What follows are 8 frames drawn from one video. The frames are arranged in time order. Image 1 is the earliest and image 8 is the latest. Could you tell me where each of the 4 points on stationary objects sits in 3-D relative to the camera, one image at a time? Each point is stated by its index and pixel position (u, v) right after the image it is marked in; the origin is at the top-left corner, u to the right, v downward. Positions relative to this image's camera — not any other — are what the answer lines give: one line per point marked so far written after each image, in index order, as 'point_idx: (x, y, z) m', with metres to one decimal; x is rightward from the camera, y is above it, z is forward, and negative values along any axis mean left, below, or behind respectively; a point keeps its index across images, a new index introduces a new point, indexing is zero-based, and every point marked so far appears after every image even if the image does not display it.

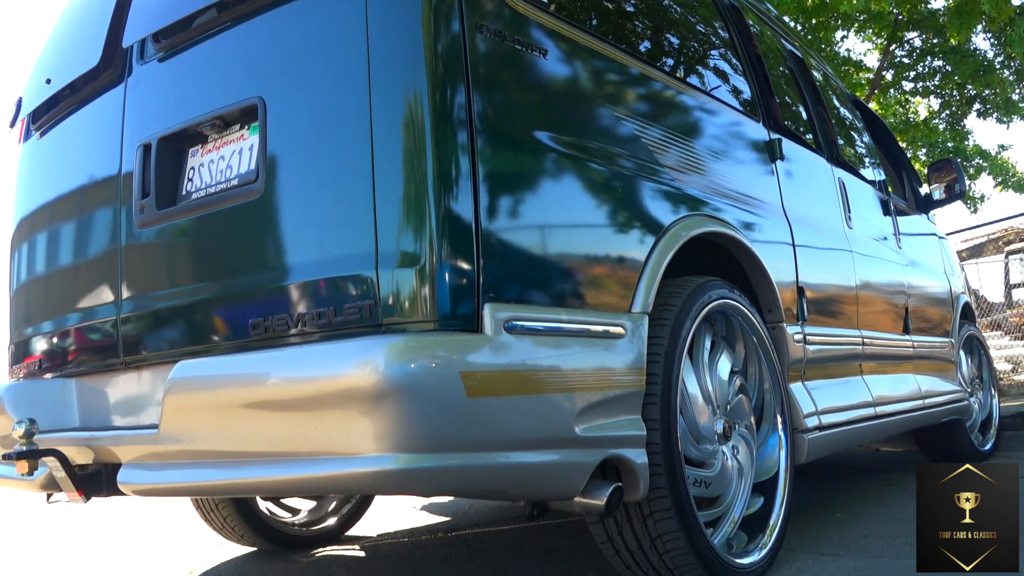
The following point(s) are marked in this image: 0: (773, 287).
0: (+1.0, 0.0, +3.1) m
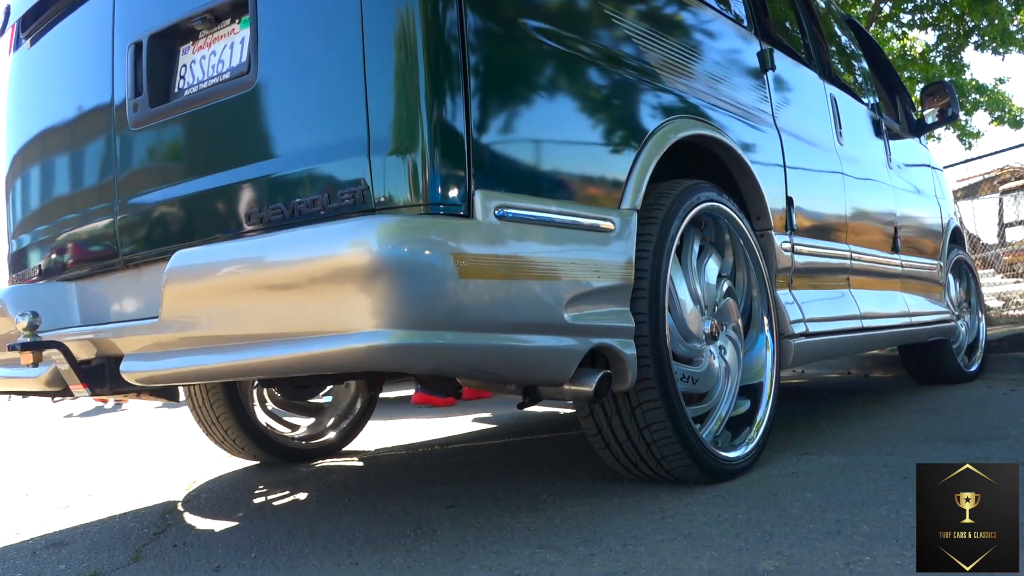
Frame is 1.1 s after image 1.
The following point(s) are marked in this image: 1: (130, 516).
0: (+0.9, +0.4, +3.2) m
1: (-1.3, -0.8, +2.9) m
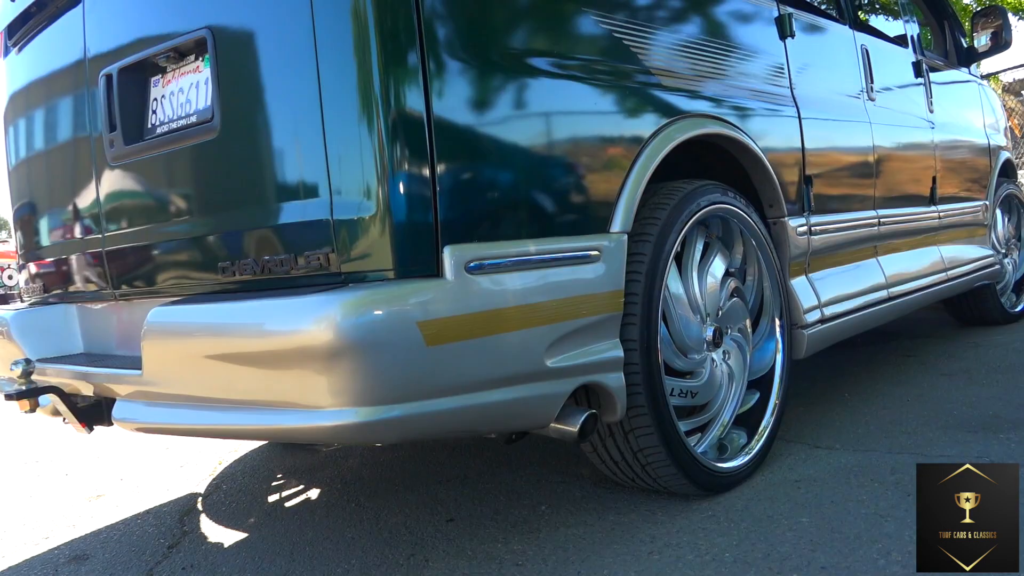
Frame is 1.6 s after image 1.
0: (+0.9, +0.4, +3.0) m
1: (-1.3, -0.8, +3.0) m
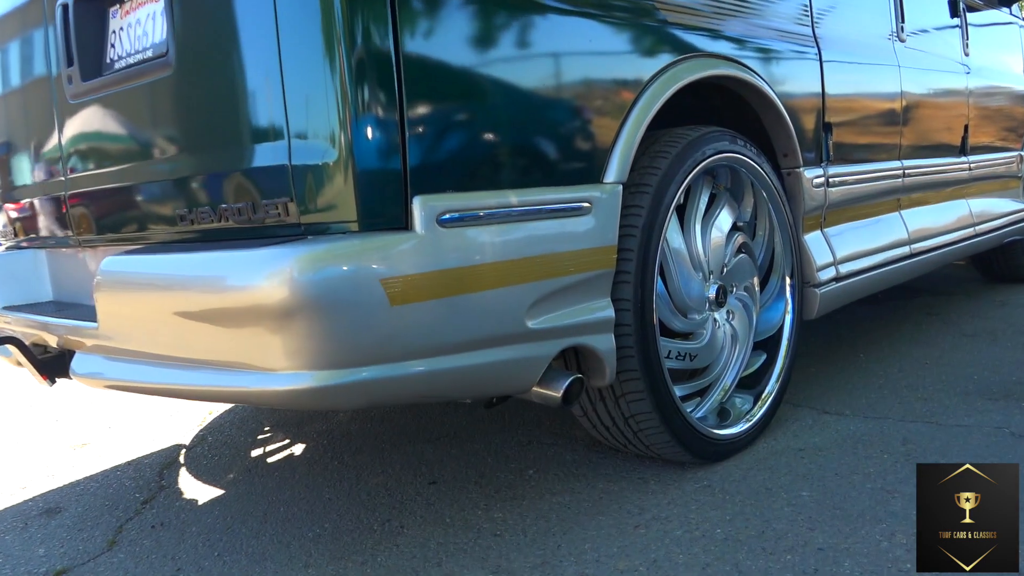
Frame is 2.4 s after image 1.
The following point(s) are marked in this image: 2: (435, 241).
0: (+0.9, +0.5, +2.8) m
1: (-1.4, -0.6, +3.0) m
2: (-0.2, +0.1, +1.8) m
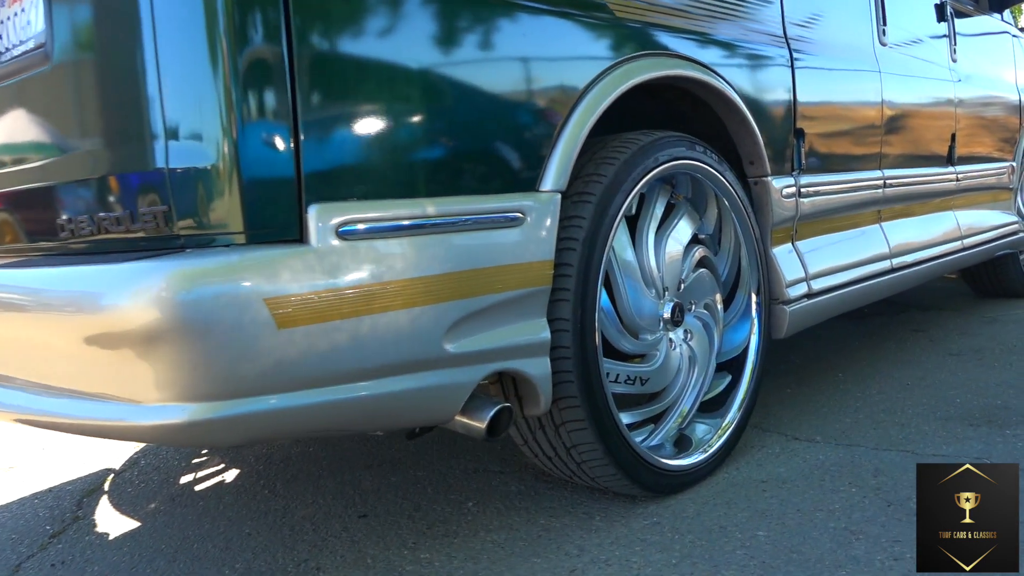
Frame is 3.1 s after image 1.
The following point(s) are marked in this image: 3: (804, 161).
0: (+0.7, +0.5, +2.6) m
1: (-1.5, -0.7, +2.8) m
2: (-0.3, +0.1, +1.6) m
3: (+1.0, +0.4, +2.9) m
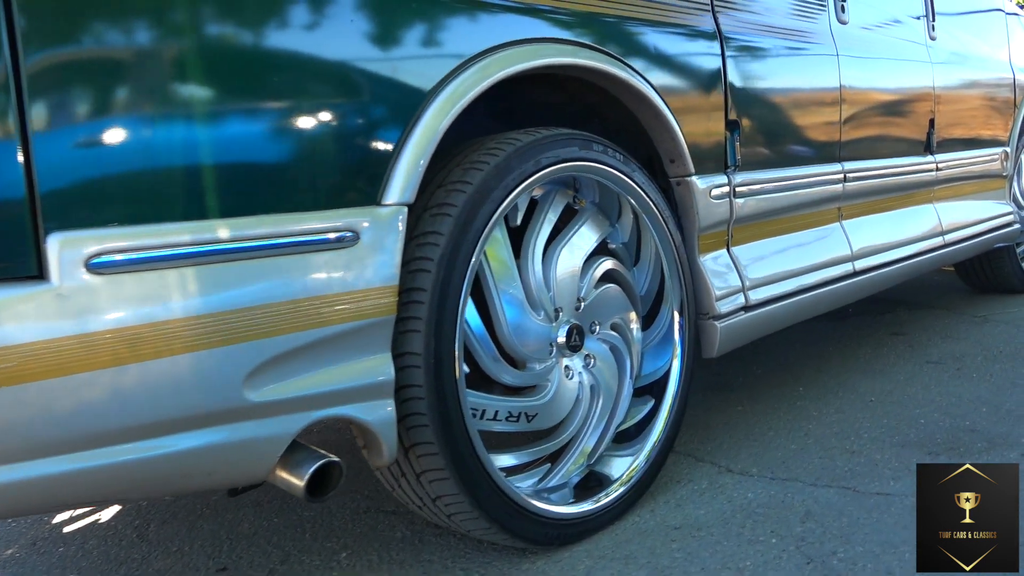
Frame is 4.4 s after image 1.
0: (+0.4, +0.4, +2.3) m
1: (-1.8, -0.8, +2.5) m
2: (-0.7, 0.0, +1.3) m
3: (+0.7, +0.4, +2.6) m
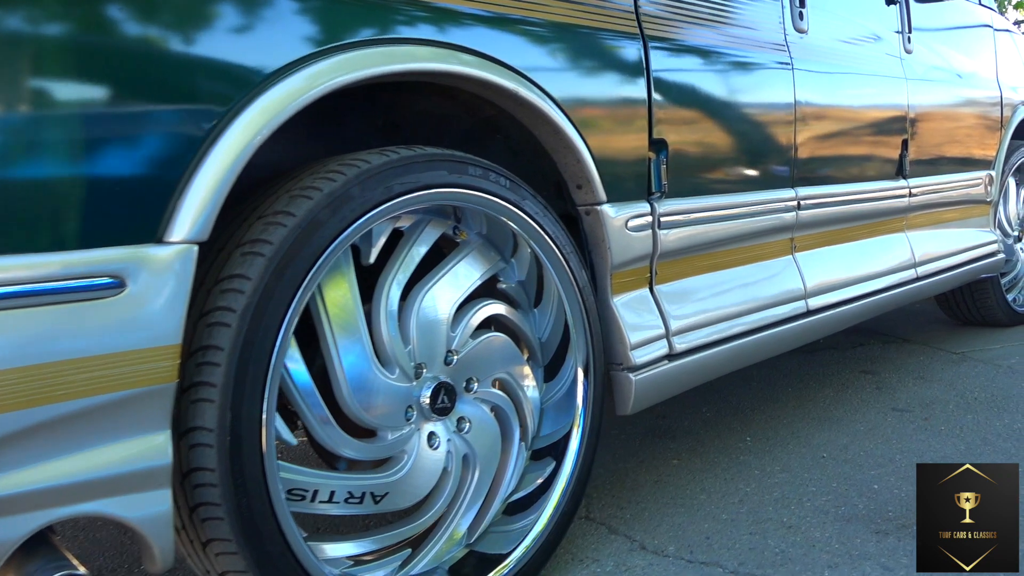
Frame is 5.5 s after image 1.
0: (+0.1, +0.3, +1.9) m
1: (-2.1, -0.8, +2.2) m
2: (-1.0, -0.1, +0.9) m
3: (+0.4, +0.3, +2.2) m
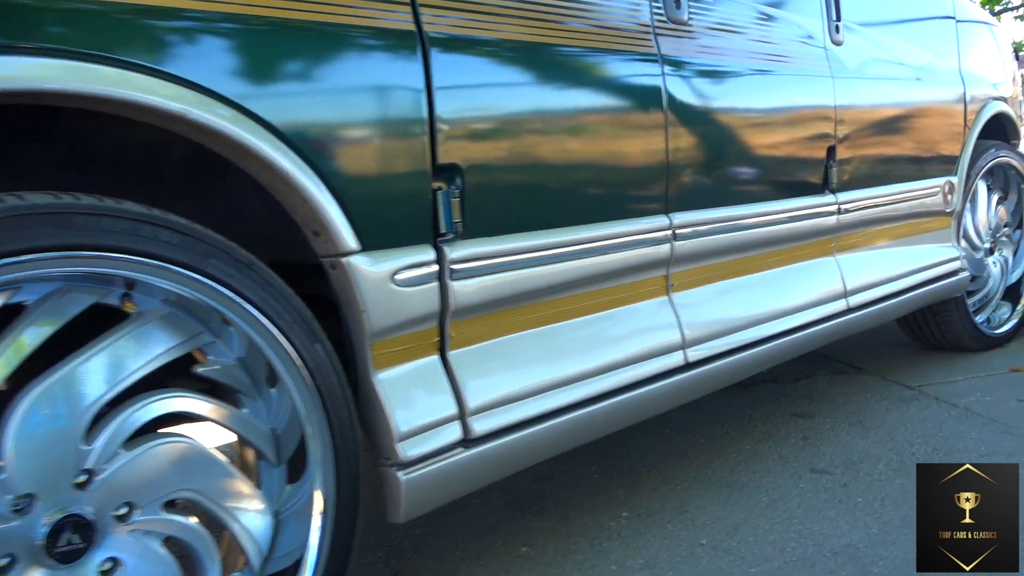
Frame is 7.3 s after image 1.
0: (-0.4, +0.2, +1.5) m
1: (-2.6, -1.0, +1.8) m
2: (-1.5, -0.3, +0.5) m
3: (-0.1, +0.1, +1.8) m
